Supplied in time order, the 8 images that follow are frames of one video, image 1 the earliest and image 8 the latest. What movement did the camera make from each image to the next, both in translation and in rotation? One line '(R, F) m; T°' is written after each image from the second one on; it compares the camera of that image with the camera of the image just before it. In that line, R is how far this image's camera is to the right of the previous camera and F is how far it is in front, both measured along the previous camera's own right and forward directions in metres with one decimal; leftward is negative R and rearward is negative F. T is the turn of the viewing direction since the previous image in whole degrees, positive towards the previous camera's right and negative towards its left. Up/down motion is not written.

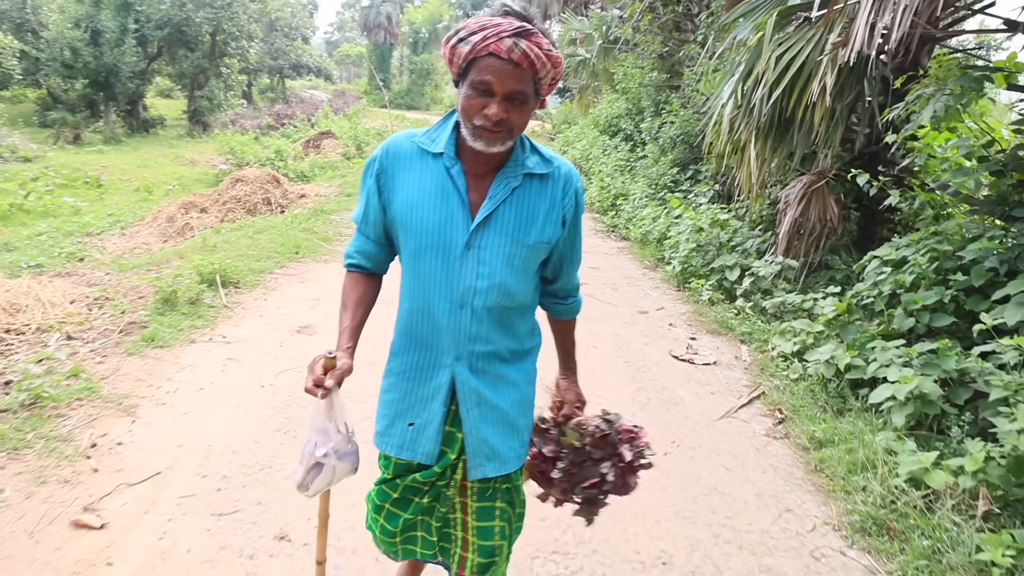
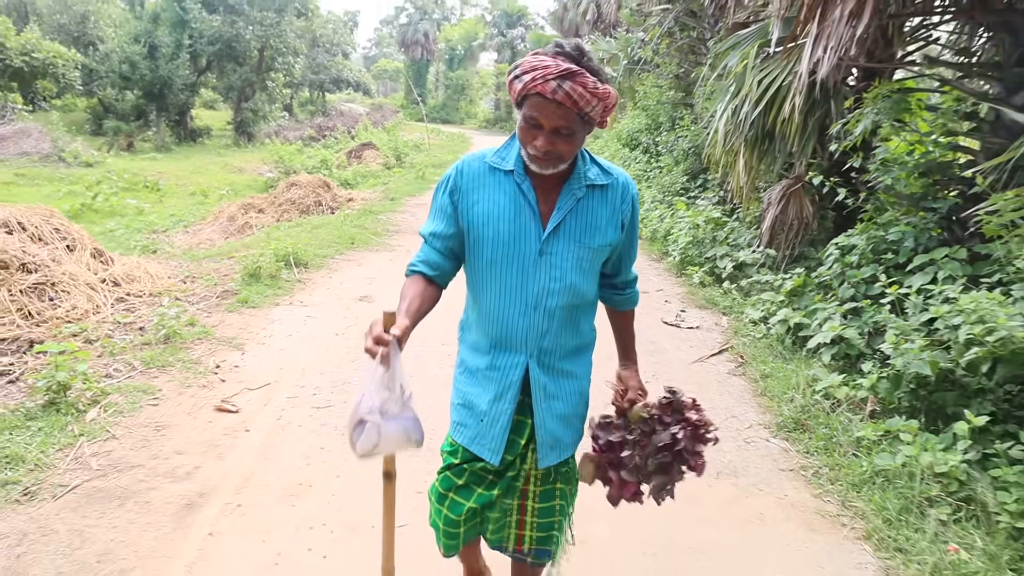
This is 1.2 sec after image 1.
(0.0, -0.8) m; -2°
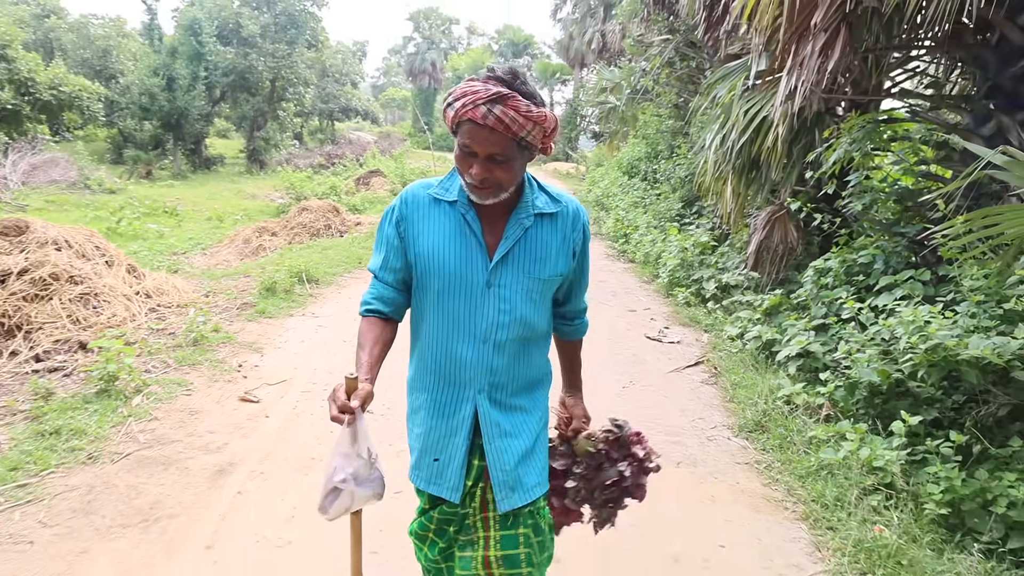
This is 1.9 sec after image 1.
(+0.1, -0.5) m; -1°
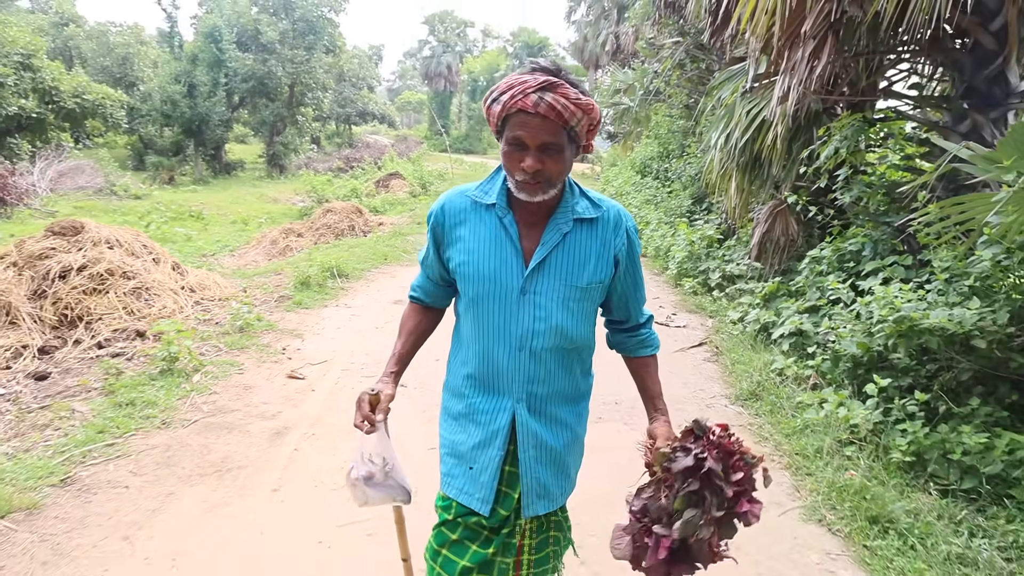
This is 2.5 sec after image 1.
(0.0, -0.4) m; -1°
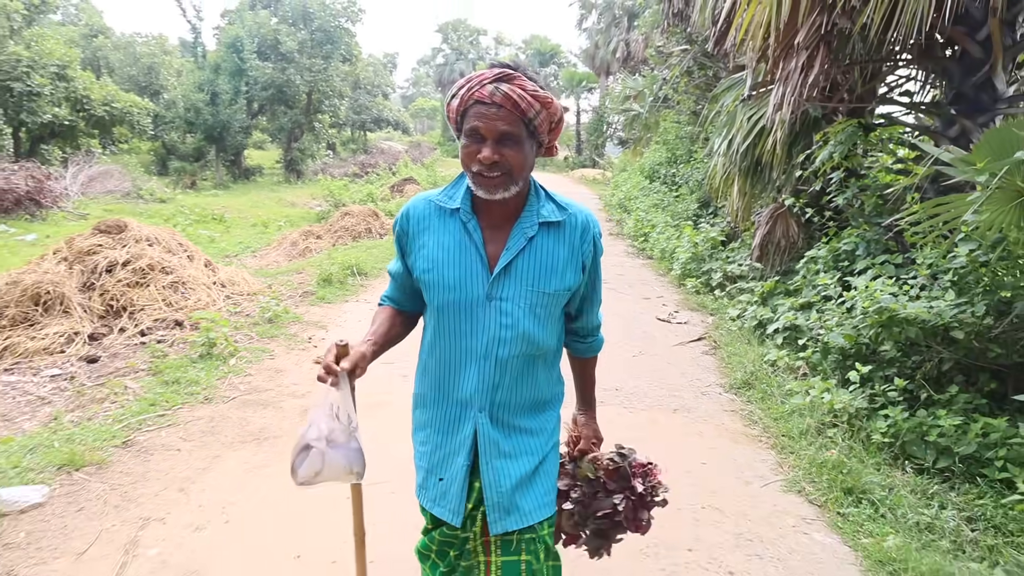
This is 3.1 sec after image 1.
(0.0, -0.3) m; -1°
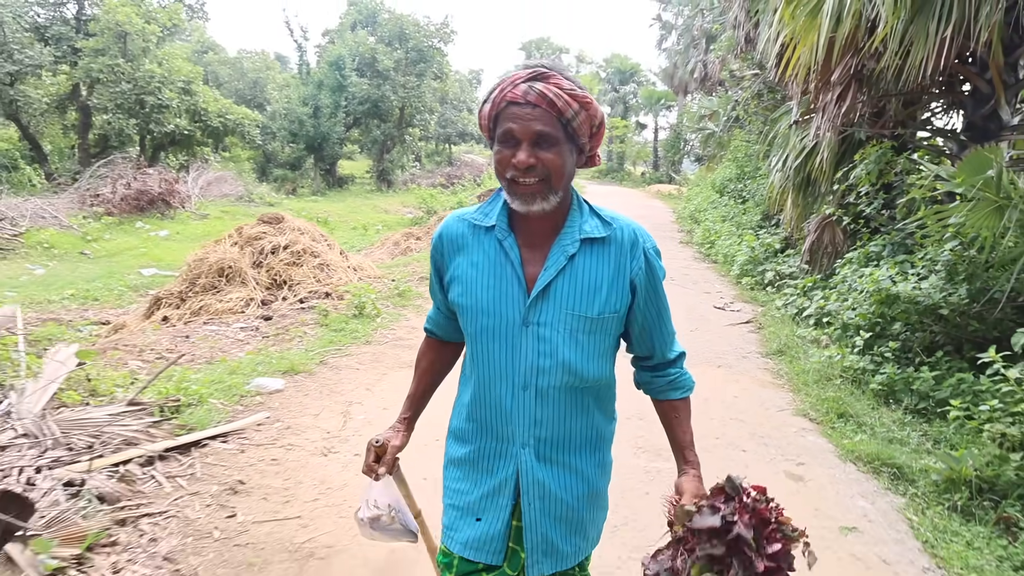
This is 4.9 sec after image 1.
(-0.1, -1.2) m; -5°
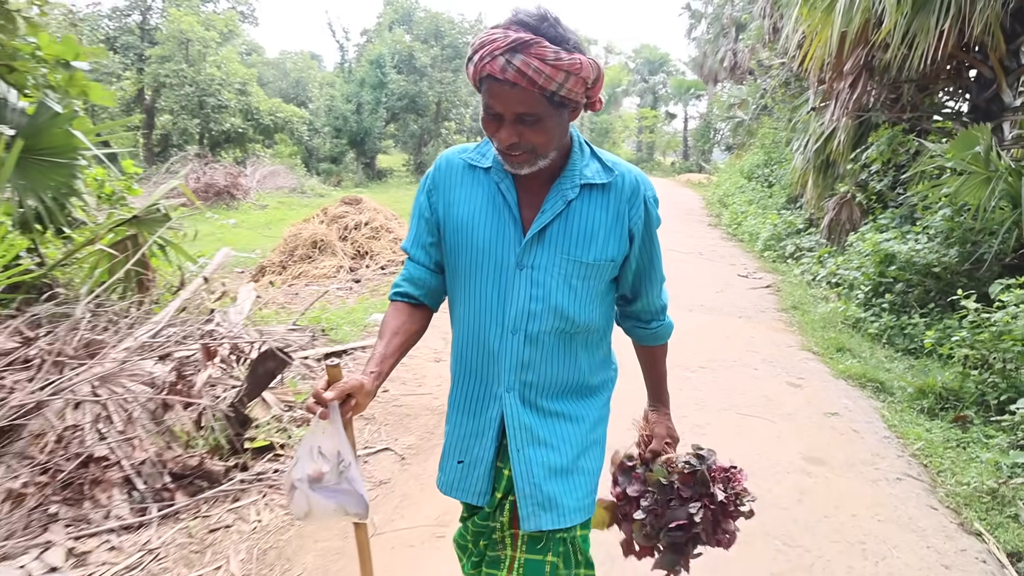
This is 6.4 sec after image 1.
(-0.2, -1.1) m; -2°
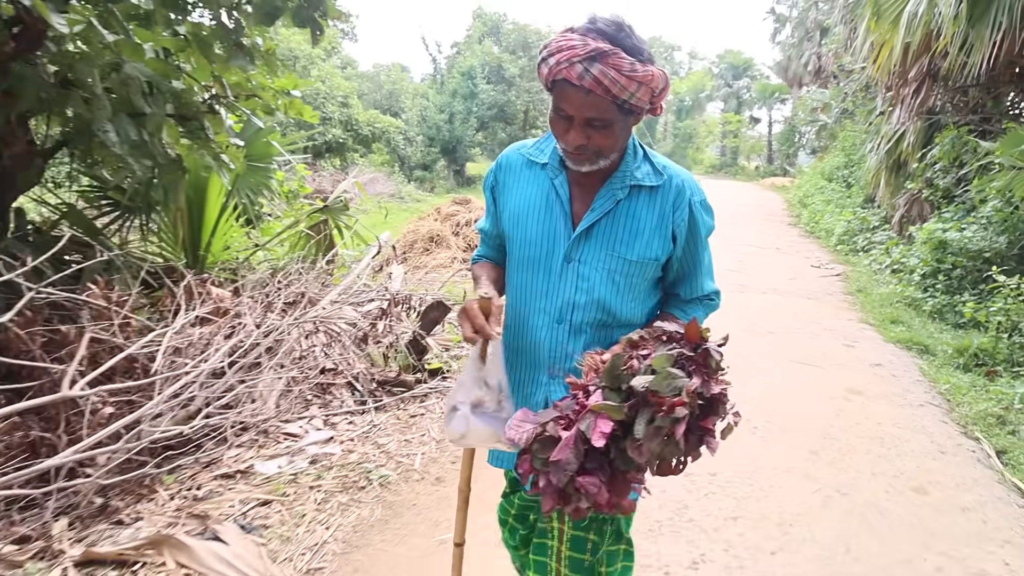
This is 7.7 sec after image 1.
(-0.1, -1.0) m; -6°
